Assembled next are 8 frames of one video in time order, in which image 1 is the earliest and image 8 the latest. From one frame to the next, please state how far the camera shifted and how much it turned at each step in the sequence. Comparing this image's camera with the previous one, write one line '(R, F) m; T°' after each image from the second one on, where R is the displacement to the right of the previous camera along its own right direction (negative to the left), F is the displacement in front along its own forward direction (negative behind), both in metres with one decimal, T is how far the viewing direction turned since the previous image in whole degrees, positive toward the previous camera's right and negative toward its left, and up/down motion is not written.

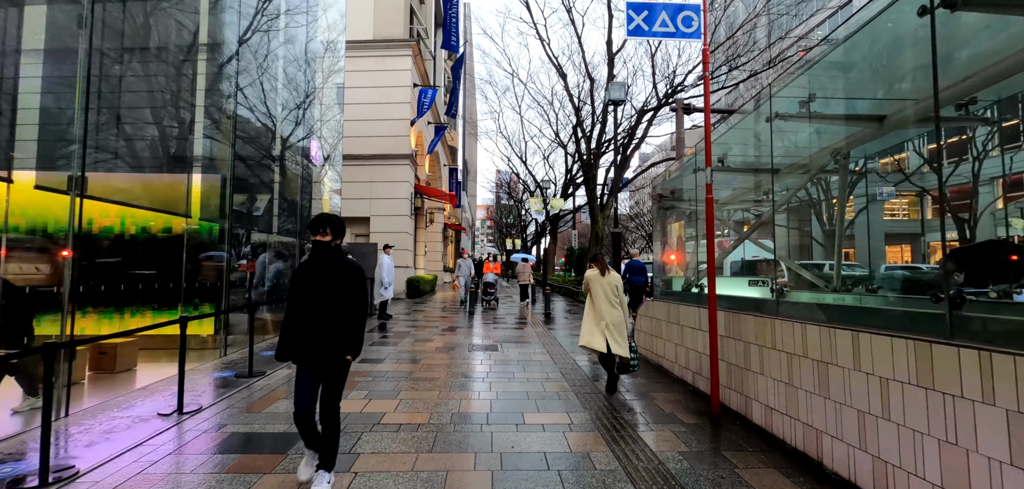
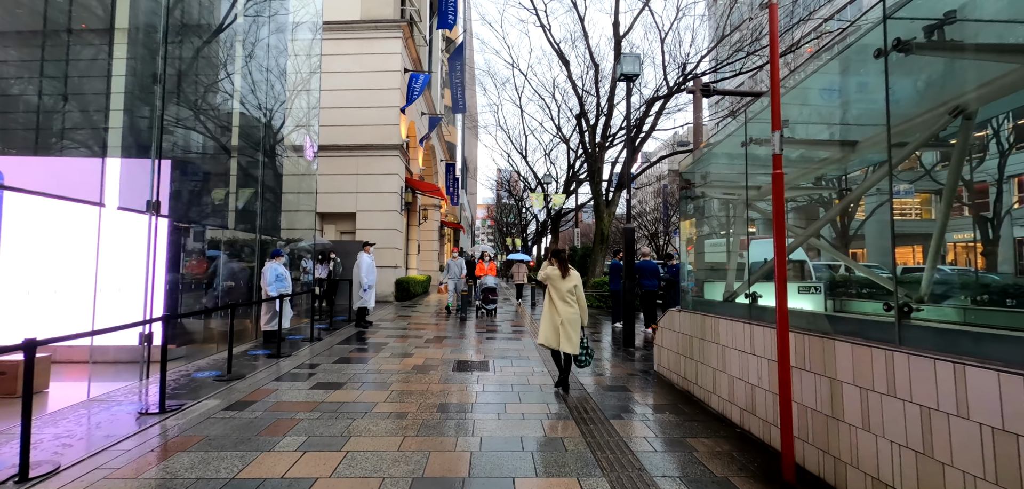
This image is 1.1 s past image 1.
(+0.1, +1.3) m; 0°
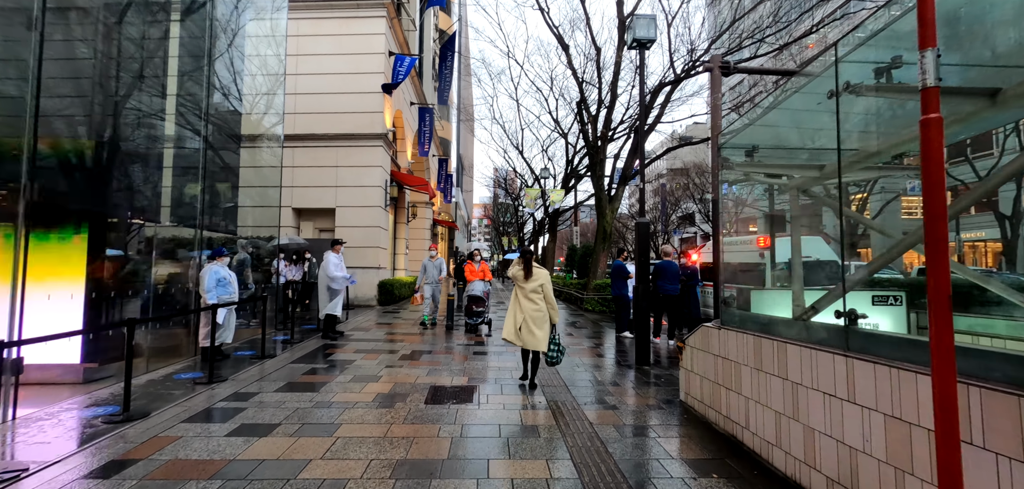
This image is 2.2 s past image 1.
(+0.1, +1.3) m; 0°
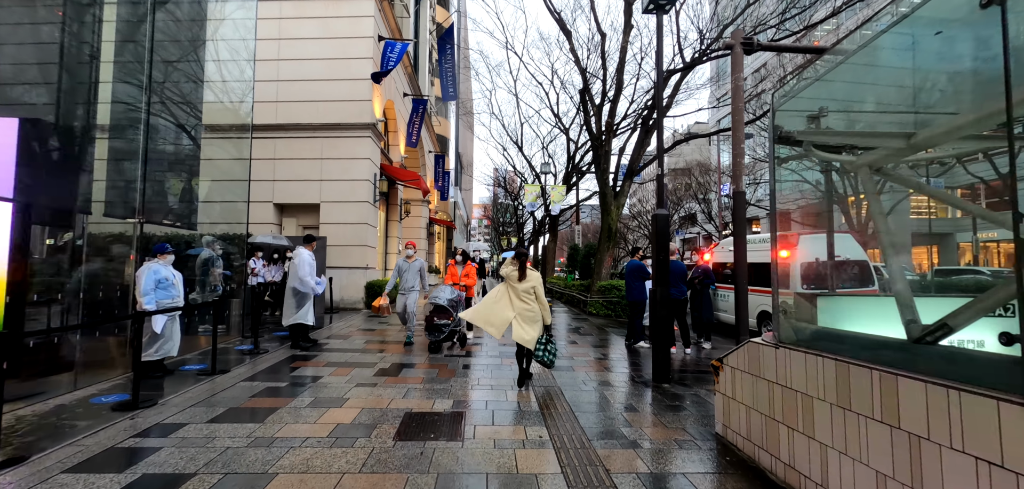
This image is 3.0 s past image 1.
(+0.1, +1.0) m; 0°
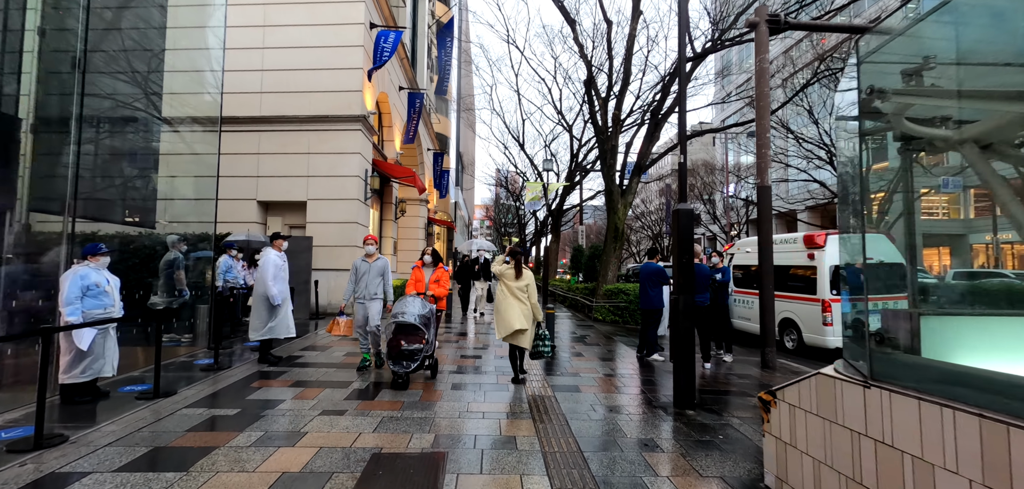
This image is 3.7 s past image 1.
(+0.1, +0.8) m; 0°
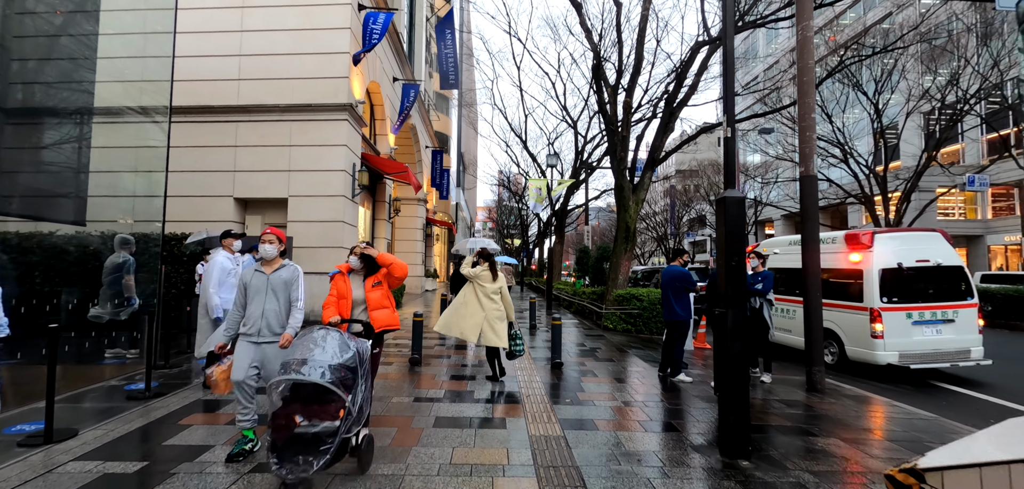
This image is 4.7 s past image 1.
(0.0, +1.1) m; 0°
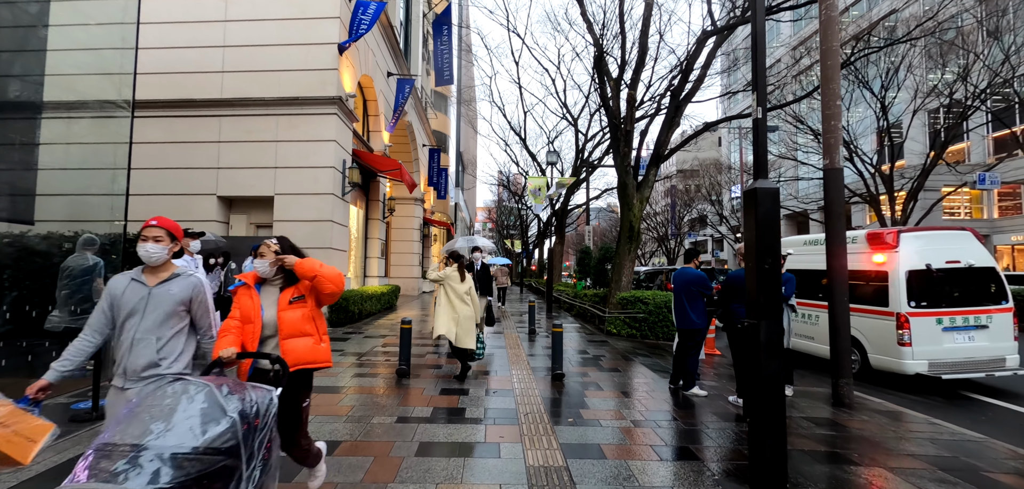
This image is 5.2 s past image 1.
(0.0, +0.5) m; 0°
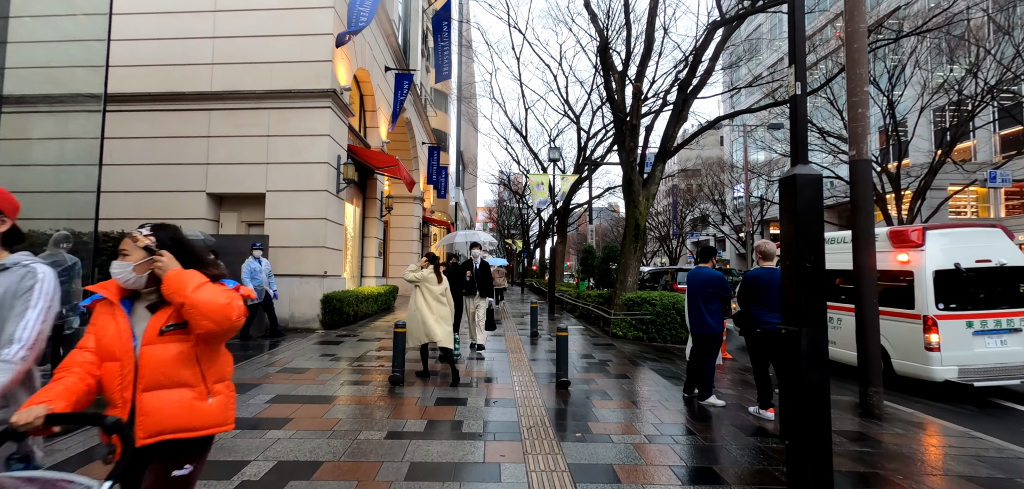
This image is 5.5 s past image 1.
(0.0, +0.4) m; 0°
